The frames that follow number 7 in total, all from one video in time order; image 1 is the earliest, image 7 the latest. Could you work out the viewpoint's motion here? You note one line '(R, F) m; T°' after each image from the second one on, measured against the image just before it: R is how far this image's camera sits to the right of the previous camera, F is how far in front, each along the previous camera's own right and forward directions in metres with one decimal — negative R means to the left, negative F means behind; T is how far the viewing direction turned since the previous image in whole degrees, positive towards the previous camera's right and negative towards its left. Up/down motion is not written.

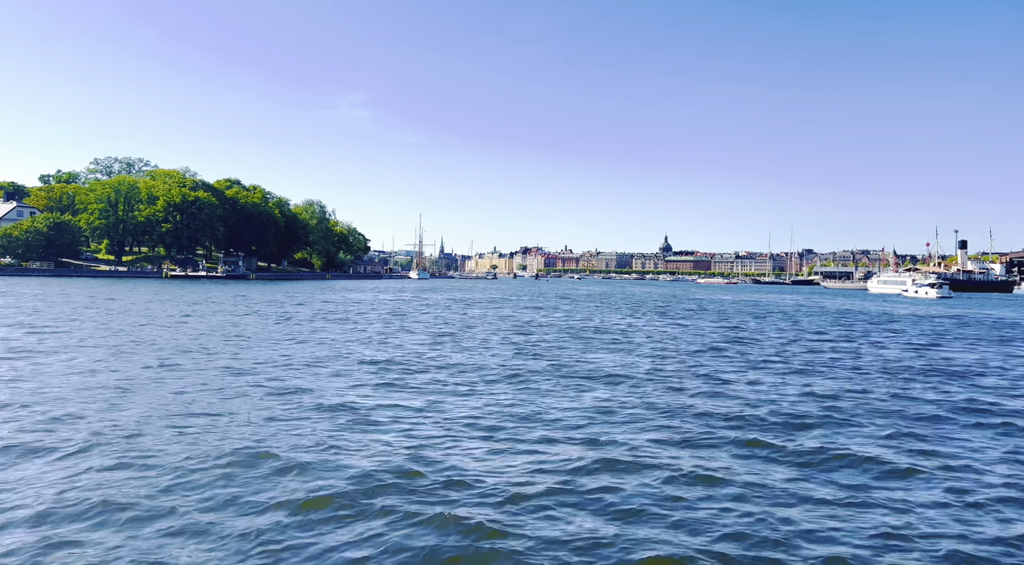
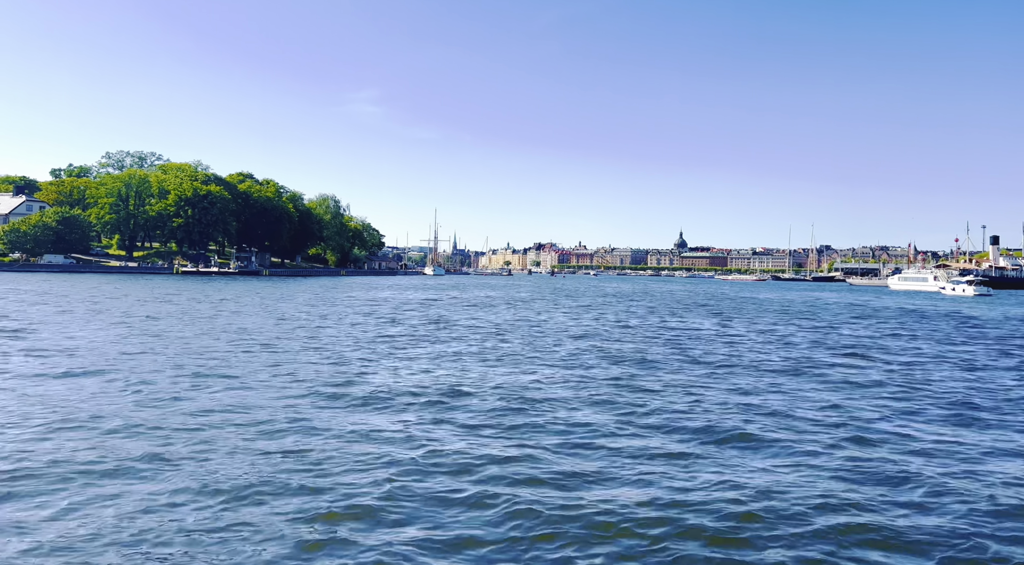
(-0.6, +2.0) m; -1°
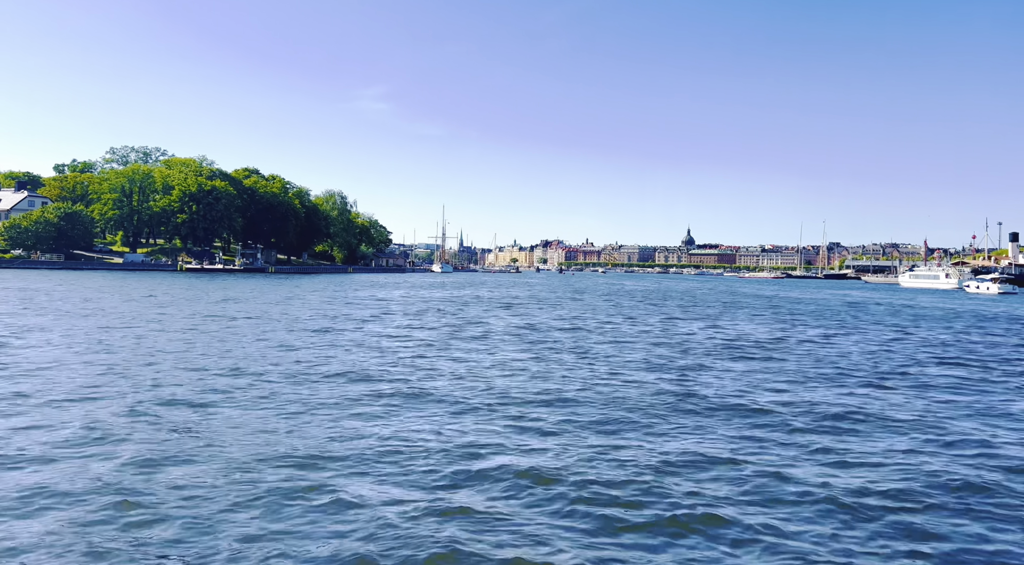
(-0.4, +1.5) m; 0°
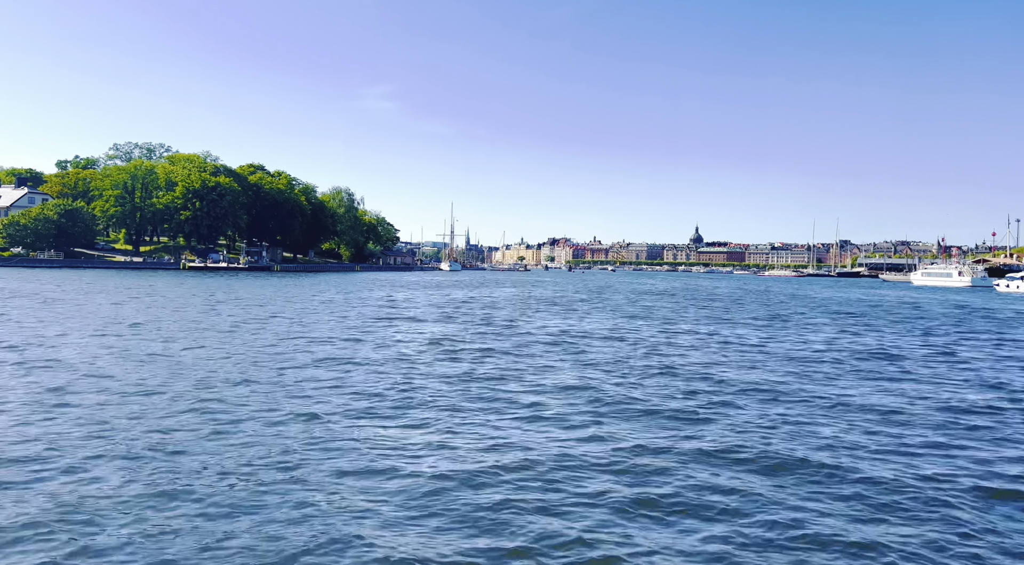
(-0.5, +1.9) m; 0°
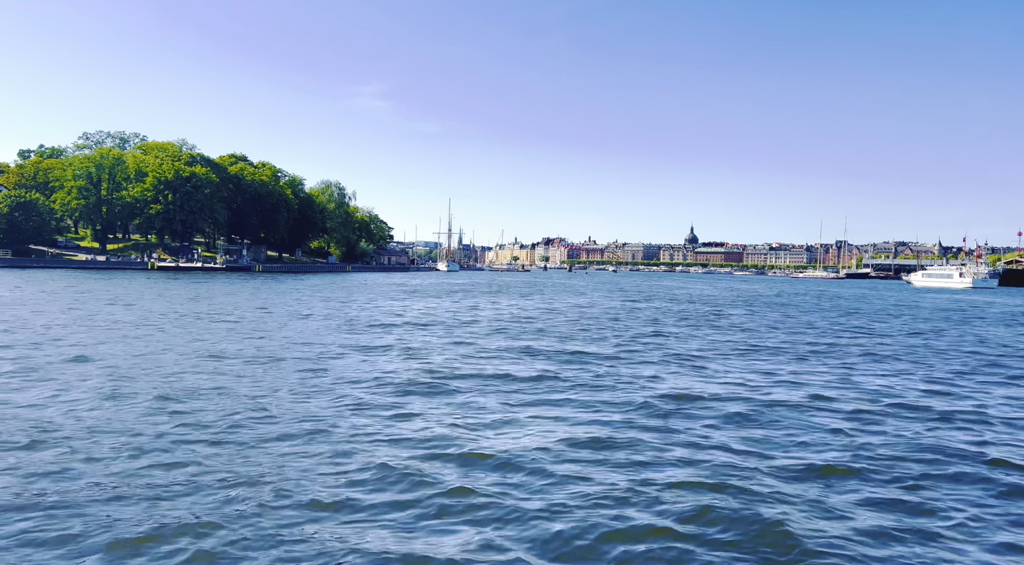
(-1.4, +6.6) m; +1°
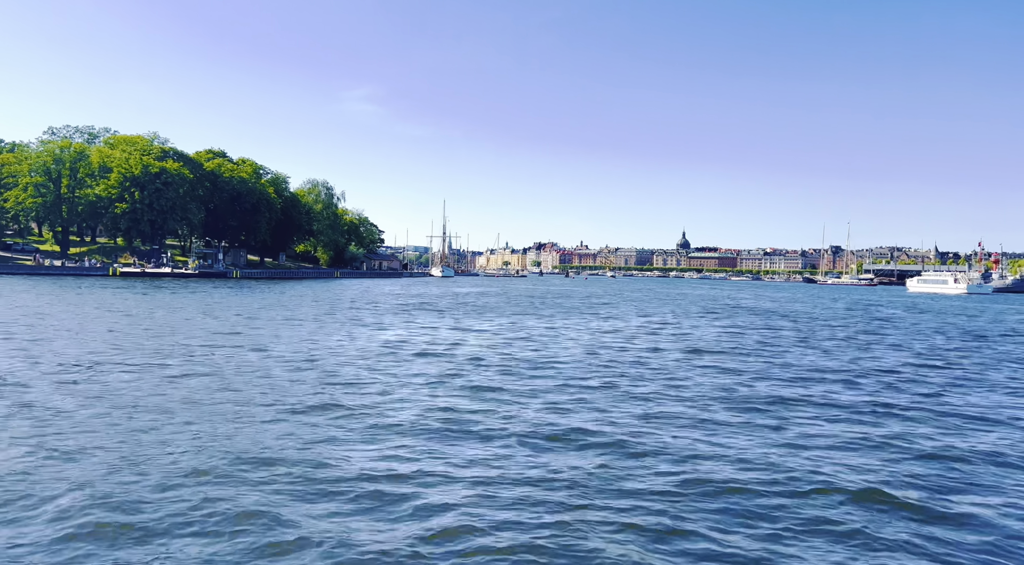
(-1.3, +5.7) m; +1°
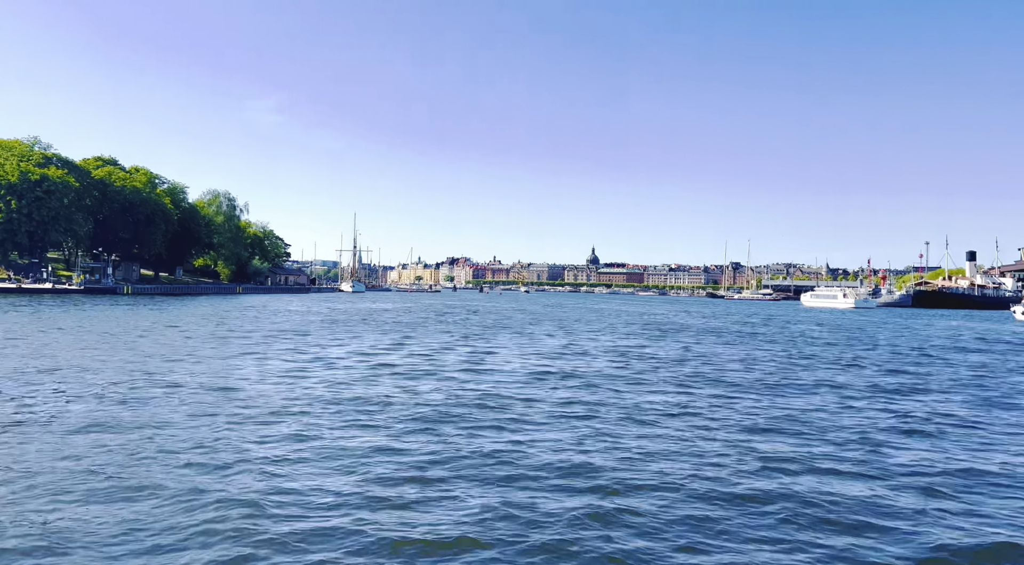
(-0.4, +1.9) m; +6°
